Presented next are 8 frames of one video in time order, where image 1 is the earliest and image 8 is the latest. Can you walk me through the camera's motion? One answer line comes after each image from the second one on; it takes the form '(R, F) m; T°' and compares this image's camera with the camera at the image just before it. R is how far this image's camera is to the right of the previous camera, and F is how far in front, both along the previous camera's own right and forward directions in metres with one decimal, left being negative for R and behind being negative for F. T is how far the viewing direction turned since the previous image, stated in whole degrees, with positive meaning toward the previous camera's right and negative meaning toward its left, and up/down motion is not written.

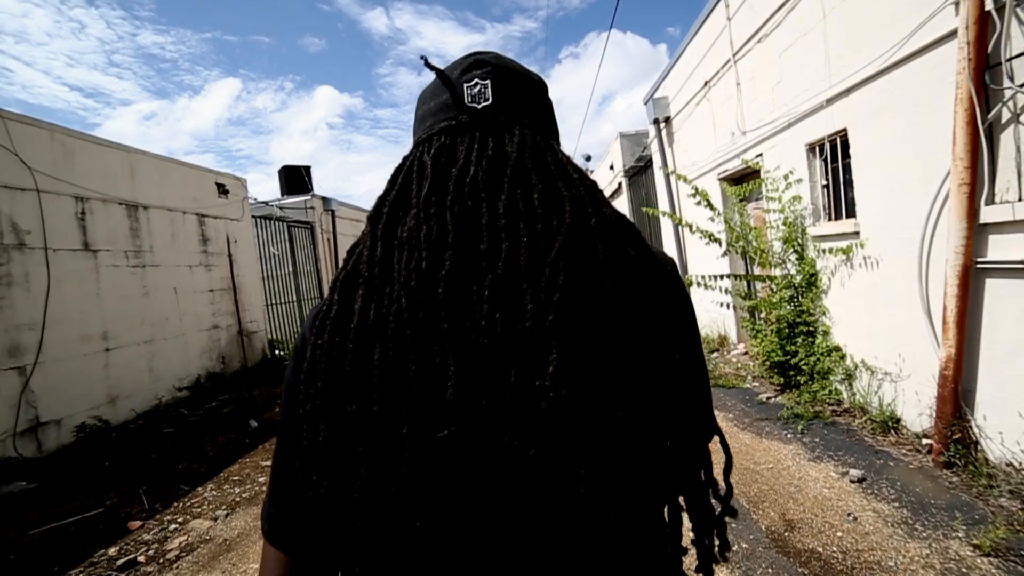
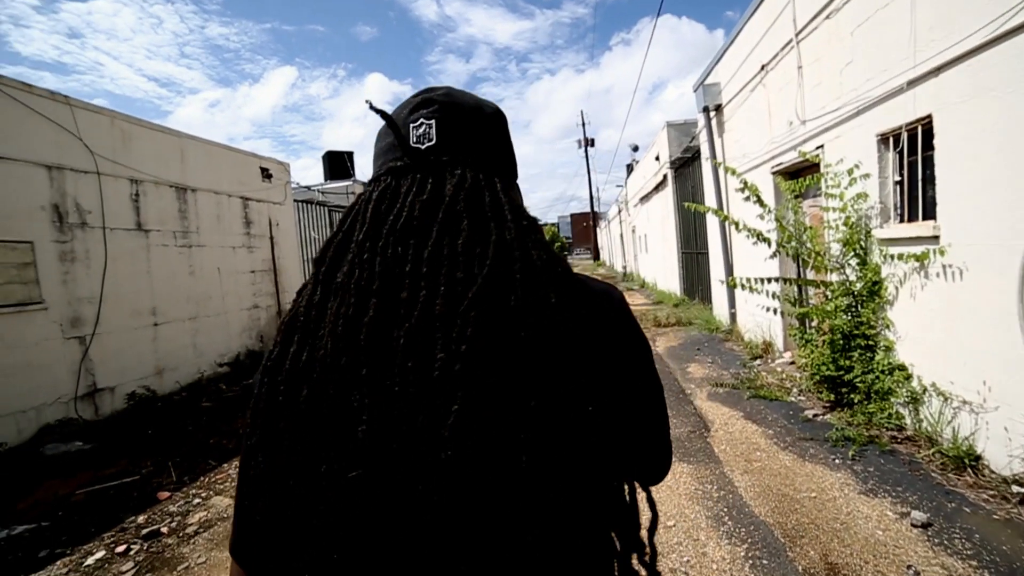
(+0.1, +0.2) m; -5°
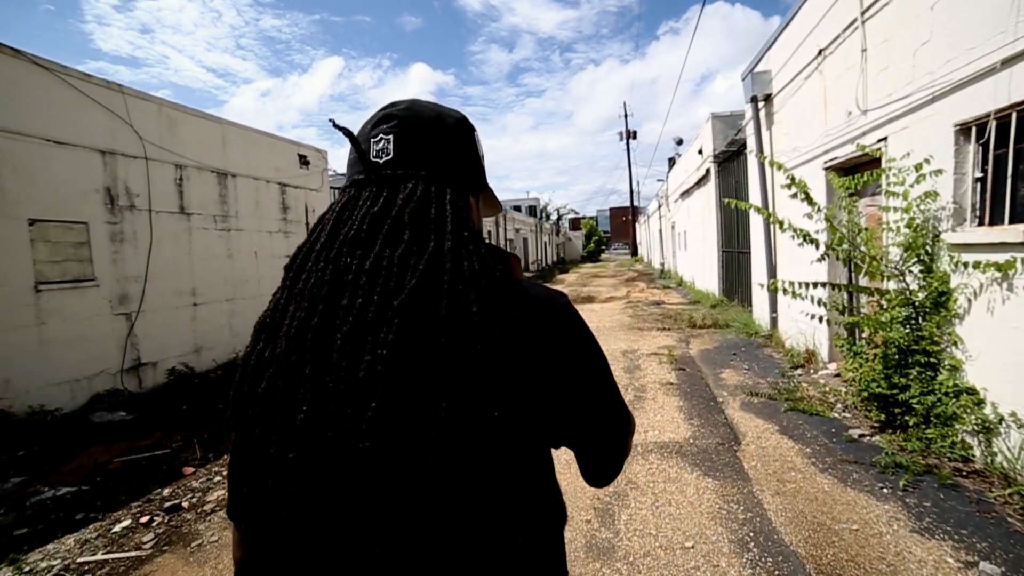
(+0.1, +0.1) m; -4°
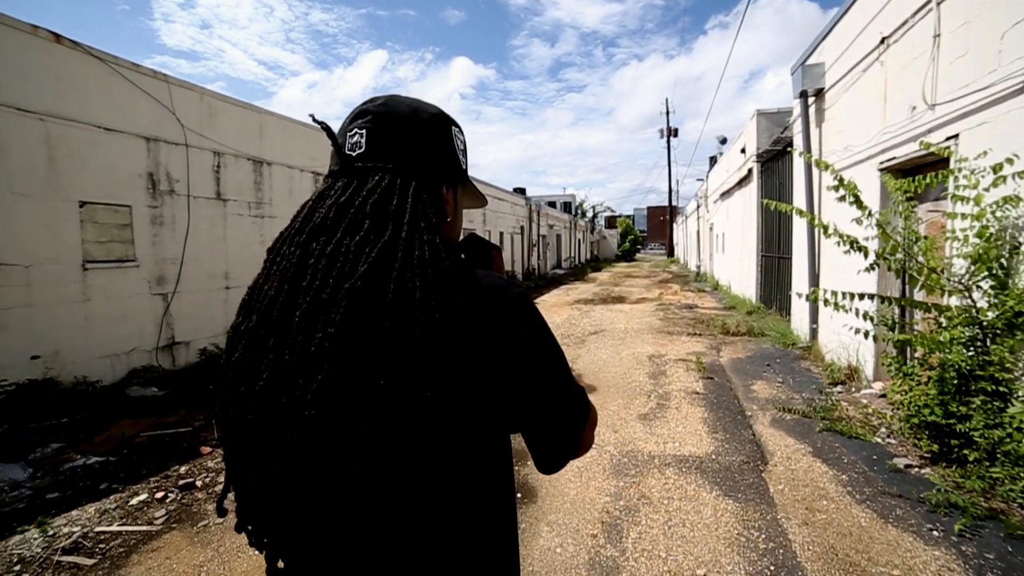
(+0.1, +0.1) m; -4°
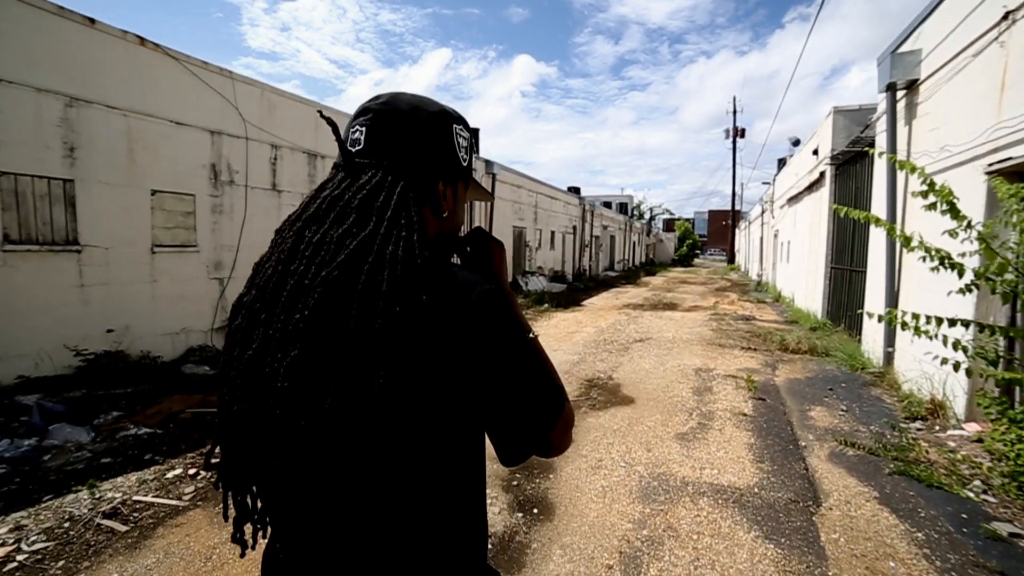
(+0.2, +0.2) m; -7°
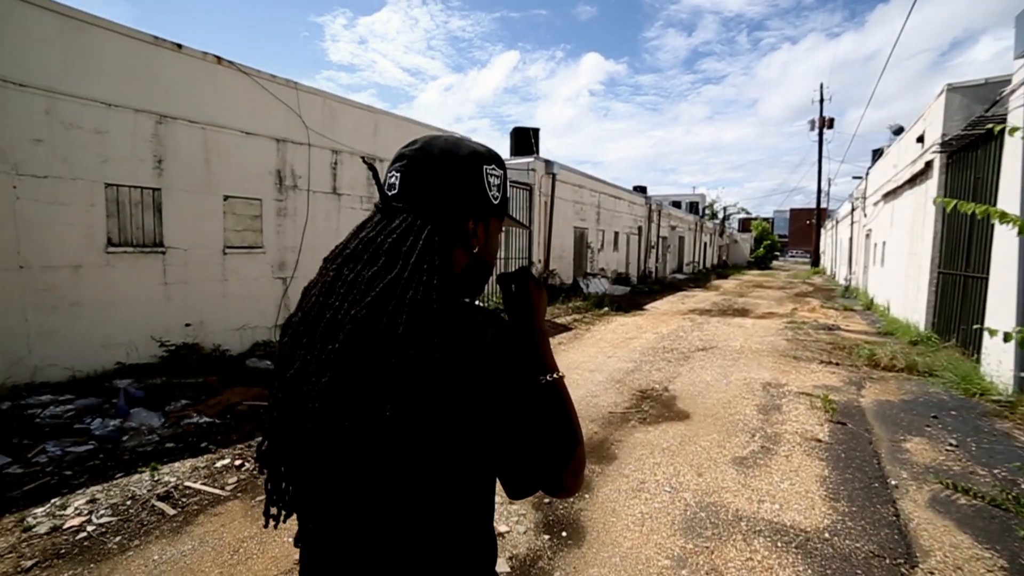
(+0.2, +0.2) m; -8°
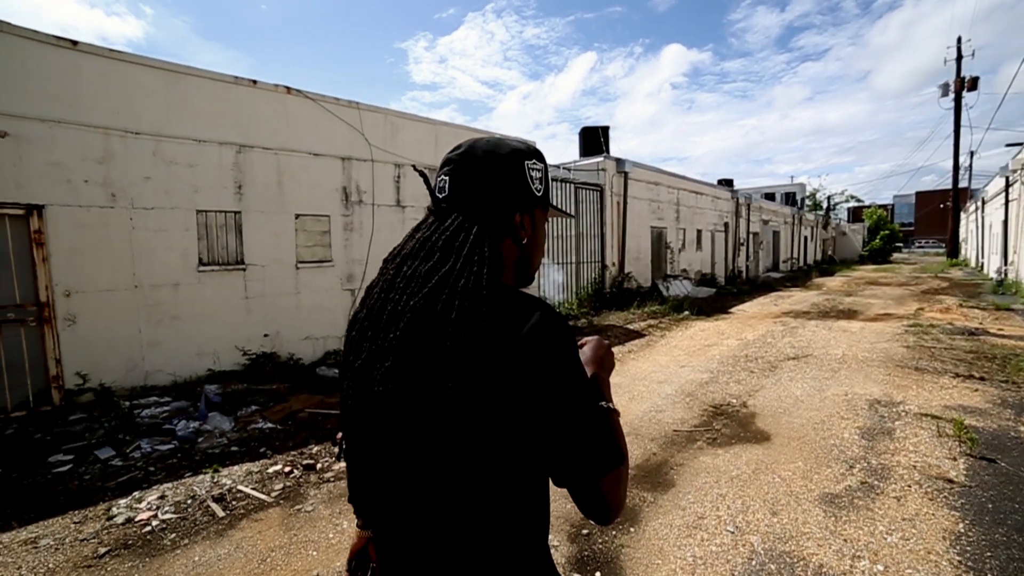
(+0.4, +0.3) m; -11°
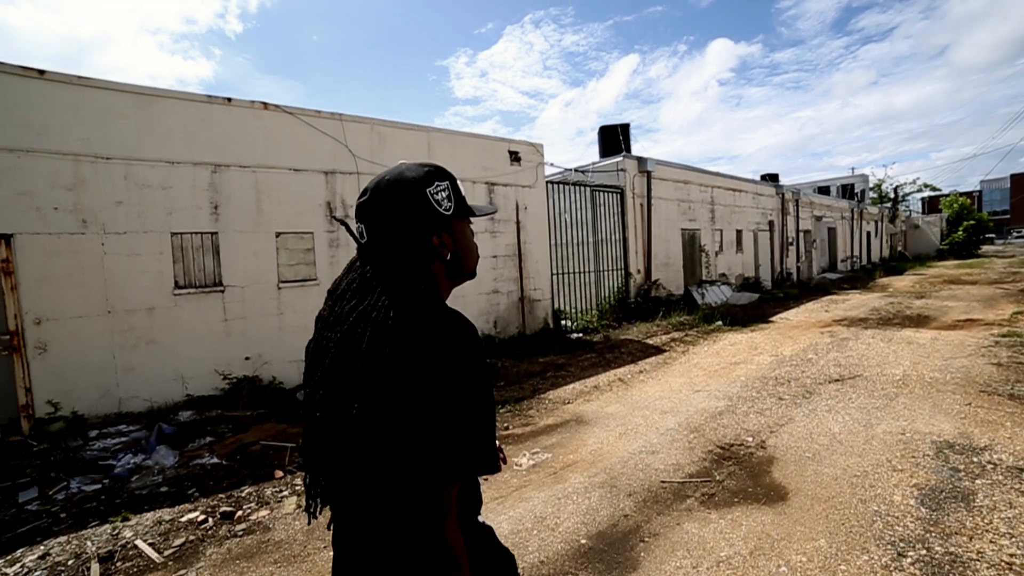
(+0.9, +0.7) m; -7°
